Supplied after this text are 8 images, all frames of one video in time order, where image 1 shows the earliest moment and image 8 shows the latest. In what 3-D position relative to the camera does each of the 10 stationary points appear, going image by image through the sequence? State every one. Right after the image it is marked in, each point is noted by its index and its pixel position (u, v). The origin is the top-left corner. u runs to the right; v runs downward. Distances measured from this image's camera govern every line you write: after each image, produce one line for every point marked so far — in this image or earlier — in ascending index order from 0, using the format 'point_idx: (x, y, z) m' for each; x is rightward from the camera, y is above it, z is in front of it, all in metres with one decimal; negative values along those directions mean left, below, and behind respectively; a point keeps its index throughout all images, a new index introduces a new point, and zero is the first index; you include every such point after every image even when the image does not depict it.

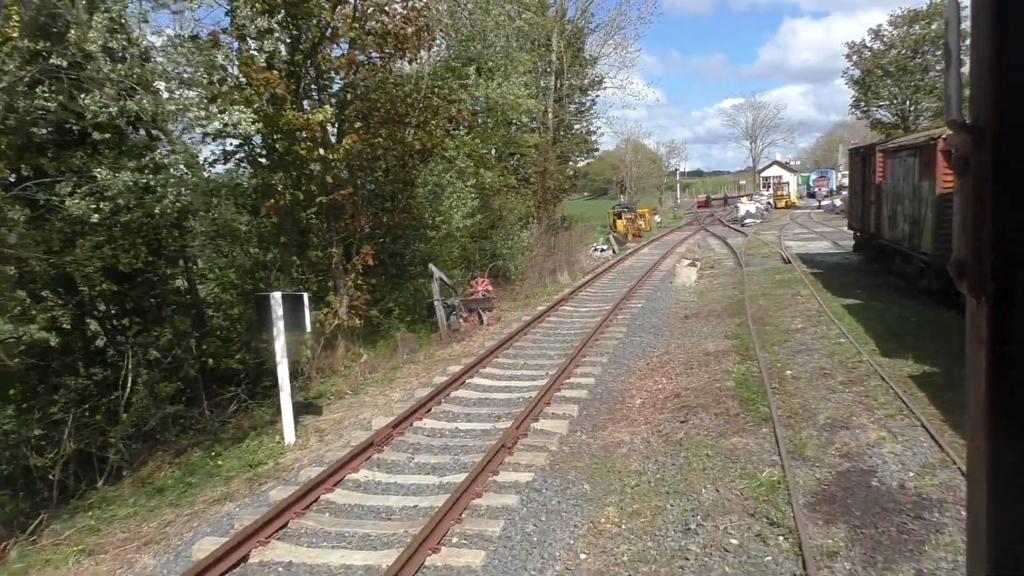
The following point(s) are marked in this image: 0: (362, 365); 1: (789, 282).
0: (-2.0, -1.0, +10.8) m
1: (+5.4, +0.1, +15.7) m
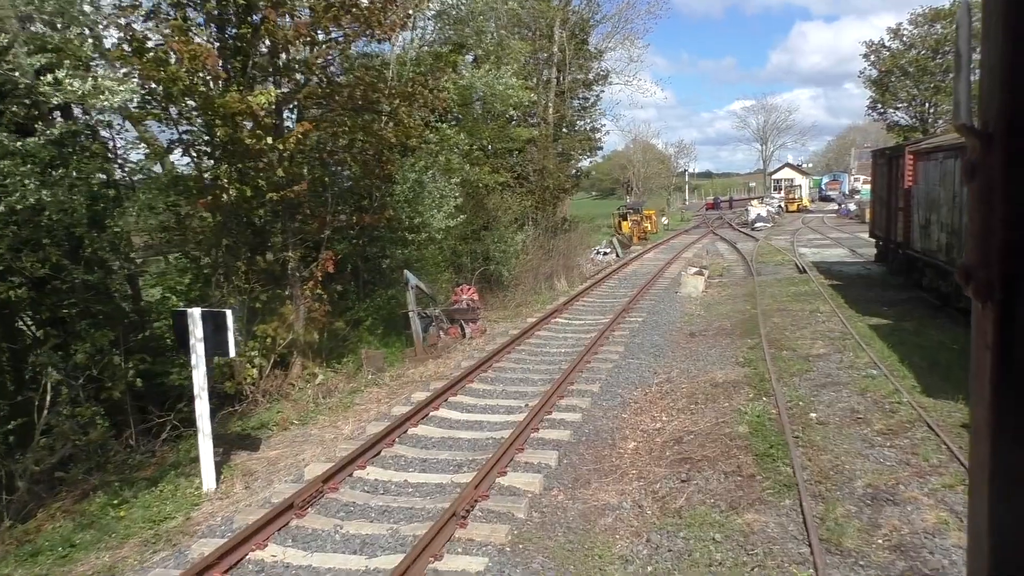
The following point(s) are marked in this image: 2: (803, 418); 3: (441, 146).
0: (-2.3, -1.2, +9.4) m
1: (+5.2, -0.1, +14.2) m
2: (+2.5, -1.1, +6.9) m
3: (-1.4, +2.5, +13.7) m
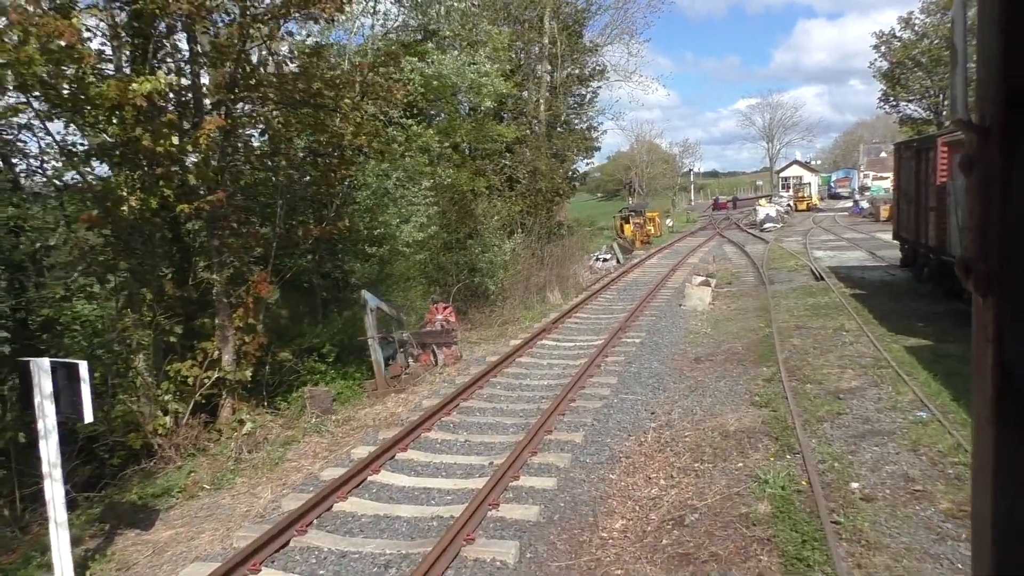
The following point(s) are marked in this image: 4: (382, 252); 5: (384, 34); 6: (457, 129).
0: (-2.6, -1.4, +7.8) m
1: (+4.9, -0.3, +12.5) m
2: (+2.2, -1.3, +5.3) m
3: (-1.7, +2.2, +12.1) m
4: (-1.9, +0.5, +11.5) m
5: (-1.9, +3.9, +12.3) m
6: (-1.0, +2.7, +14.0) m
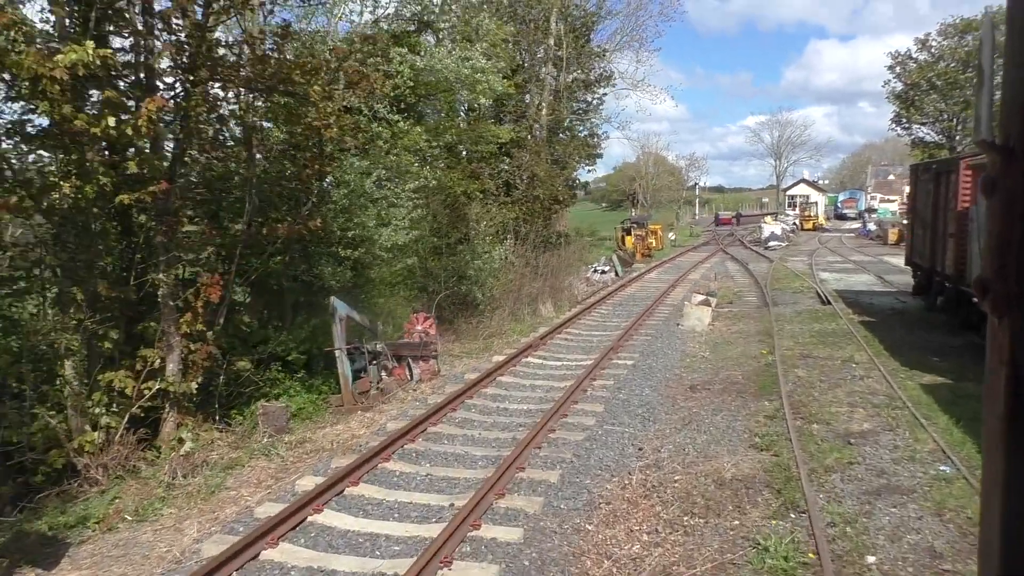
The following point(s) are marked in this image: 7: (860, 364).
0: (-2.9, -1.5, +7.0) m
1: (+4.7, -0.7, +11.7) m
2: (+1.9, -1.5, +4.5) m
3: (-1.8, +2.1, +11.3) m
4: (-2.0, +0.4, +10.7) m
5: (-2.0, +3.8, +11.5) m
6: (-1.0, +2.6, +13.2) m
7: (+4.2, -0.9, +9.7) m
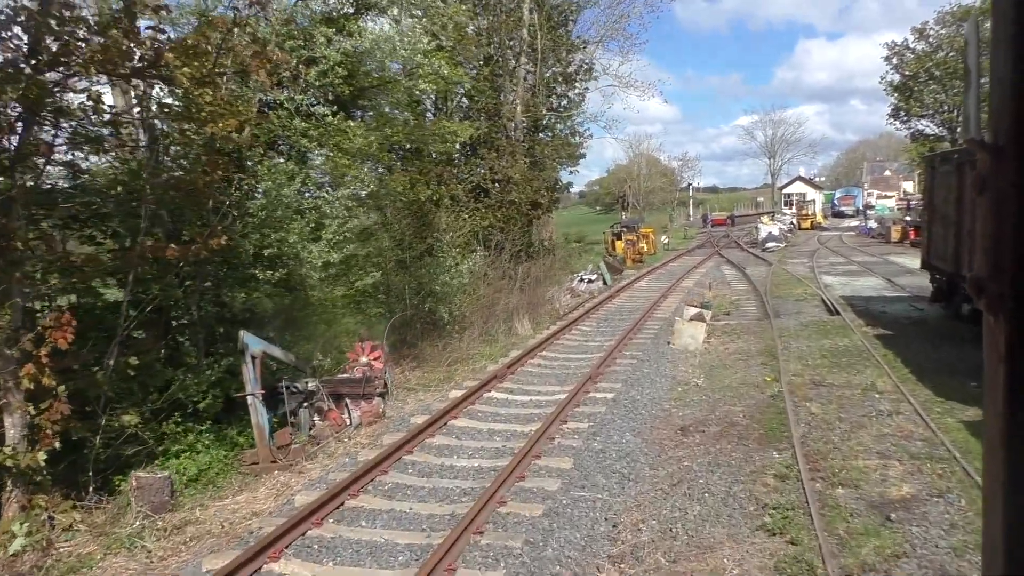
0: (-3.3, -1.8, +5.3) m
1: (+4.2, -0.8, +10.1) m
2: (+1.5, -1.7, +2.8) m
3: (-2.4, +1.8, +9.6) m
4: (-2.5, +0.1, +9.1) m
5: (-2.6, +3.5, +9.9) m
6: (-1.6, +2.3, +11.6) m
7: (+3.7, -1.1, +8.1) m
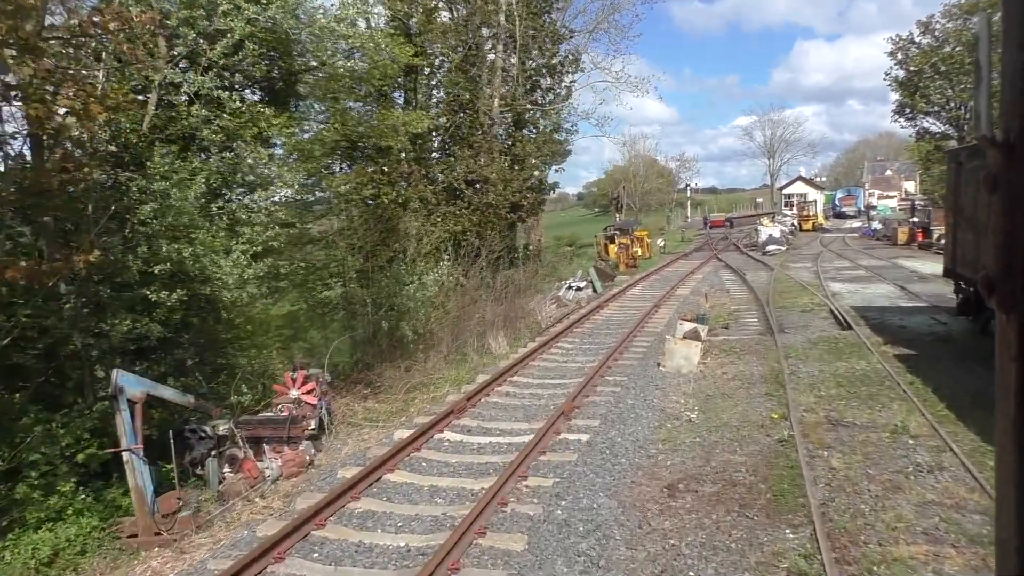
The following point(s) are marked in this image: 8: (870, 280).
0: (-3.7, -2.0, +3.8) m
1: (+3.8, -1.0, +8.5) m
2: (+1.1, -1.9, +1.3) m
3: (-2.8, +1.6, +8.1) m
4: (-3.0, -0.1, +7.5) m
5: (-3.0, +3.3, +8.4) m
6: (-2.1, +2.1, +10.0) m
7: (+3.3, -1.2, +6.5) m
8: (+8.6, +0.2, +19.3) m
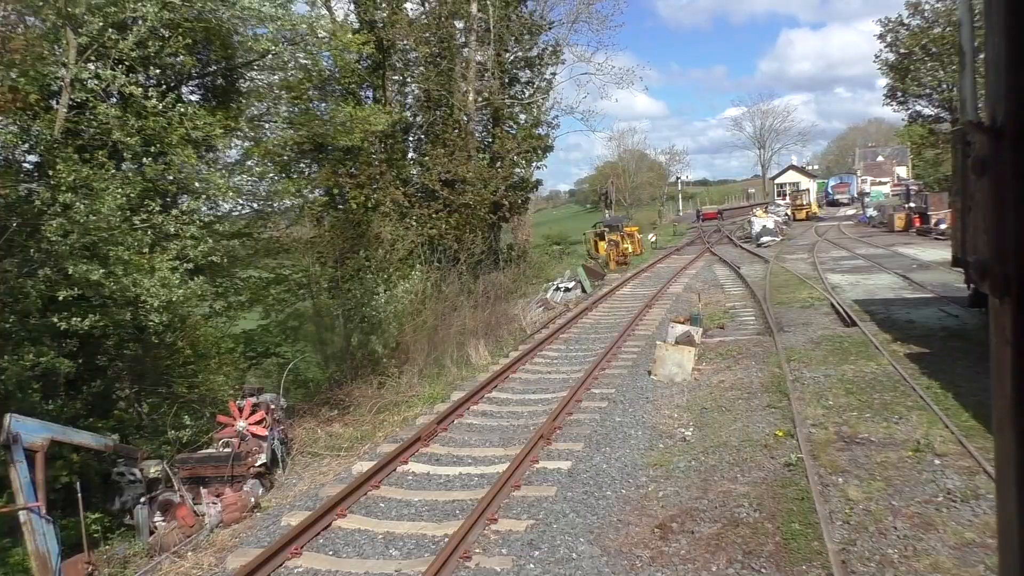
0: (-3.9, -2.2, +2.9) m
1: (+3.5, -1.0, +7.7) m
2: (+0.9, -1.9, +0.4) m
3: (-3.1, +1.4, +7.2) m
4: (-3.2, -0.3, +6.7) m
5: (-3.4, +3.1, +7.5) m
6: (-2.4, +1.9, +9.1) m
7: (+3.1, -1.2, +5.7) m
8: (+8.2, +0.4, +18.5) m
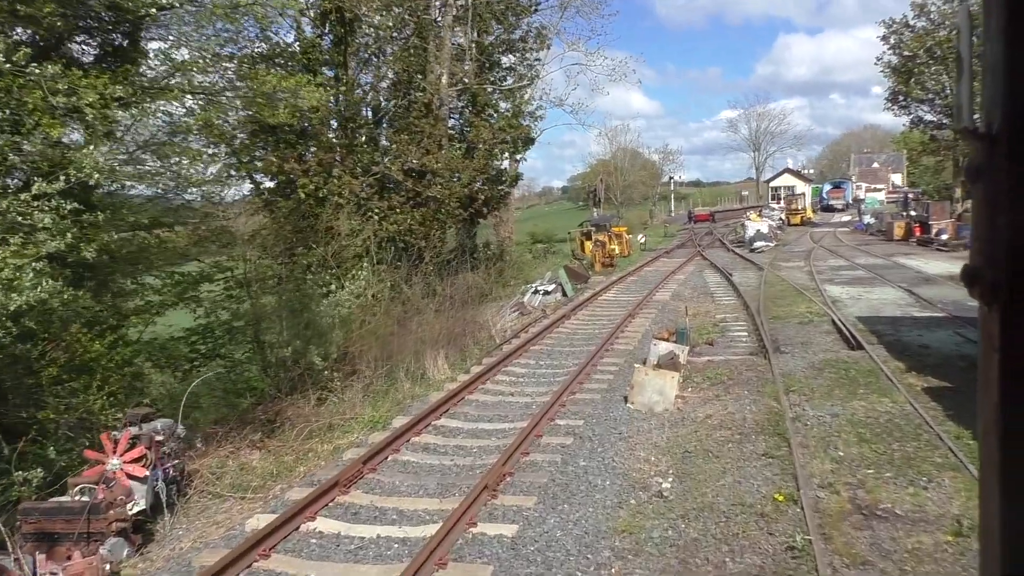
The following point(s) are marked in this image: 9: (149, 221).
0: (-4.3, -2.2, +1.4) m
1: (+3.1, -1.2, +6.4) m
2: (+0.5, -2.1, -0.9) m
3: (-3.5, +1.3, +5.8) m
4: (-3.7, -0.3, +5.2) m
5: (-3.7, +3.1, +6.0) m
6: (-2.8, +1.9, +7.7) m
7: (+2.6, -1.4, +4.3) m
8: (+7.7, +0.1, +17.2) m
9: (-3.7, +0.7, +8.2) m
